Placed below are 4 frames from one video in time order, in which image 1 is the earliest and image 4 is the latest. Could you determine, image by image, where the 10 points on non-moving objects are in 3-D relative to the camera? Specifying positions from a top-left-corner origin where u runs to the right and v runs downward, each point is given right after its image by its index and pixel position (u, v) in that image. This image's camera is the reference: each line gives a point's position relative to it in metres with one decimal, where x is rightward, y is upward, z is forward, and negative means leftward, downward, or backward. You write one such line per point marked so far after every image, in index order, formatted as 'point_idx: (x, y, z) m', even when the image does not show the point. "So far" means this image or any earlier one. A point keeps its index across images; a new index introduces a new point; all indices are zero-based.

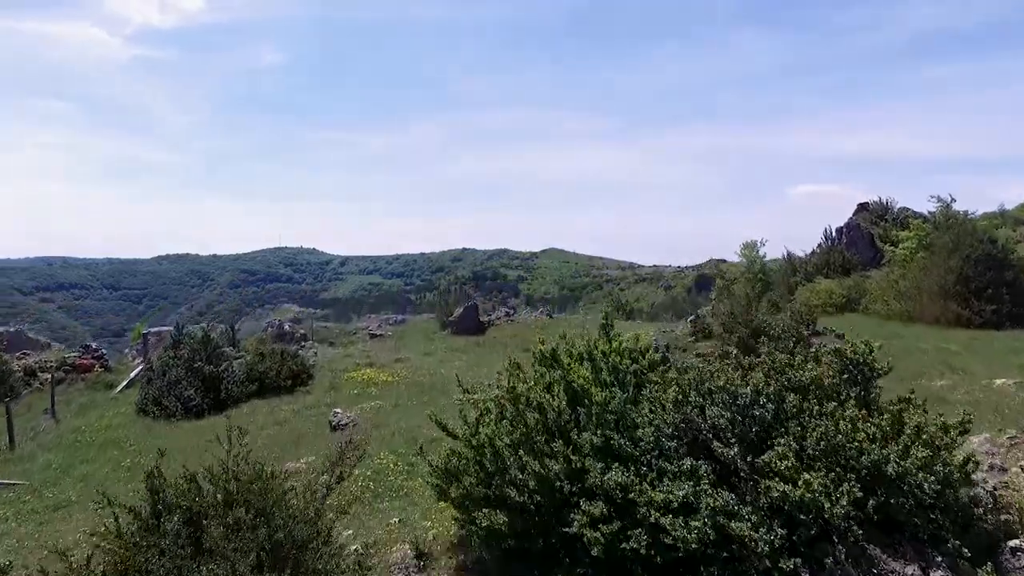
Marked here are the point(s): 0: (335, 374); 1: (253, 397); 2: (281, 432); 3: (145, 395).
0: (-4.1, -2.0, +16.7) m
1: (-5.5, -2.3, +15.2) m
2: (-4.0, -2.5, +12.4) m
3: (-7.7, -2.2, +14.9) m
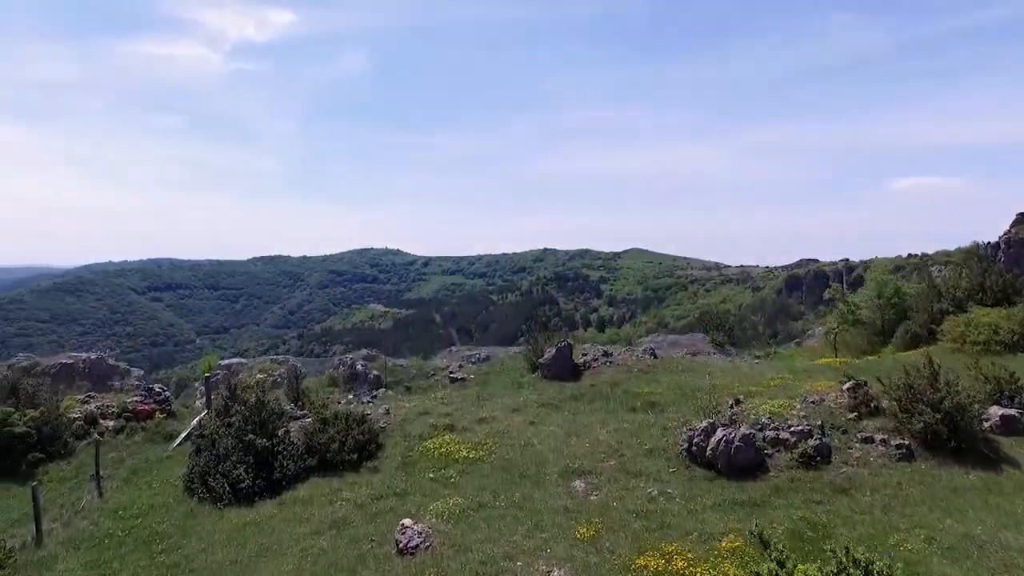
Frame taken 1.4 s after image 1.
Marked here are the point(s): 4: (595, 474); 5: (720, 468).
0: (-2.0, -3.1, +14.2) m
1: (-3.6, -3.4, +12.9) m
2: (-2.4, -3.5, +9.9) m
3: (-5.8, -3.3, +12.9) m
4: (+1.4, -3.0, +11.6) m
5: (+3.2, -2.7, +10.9) m
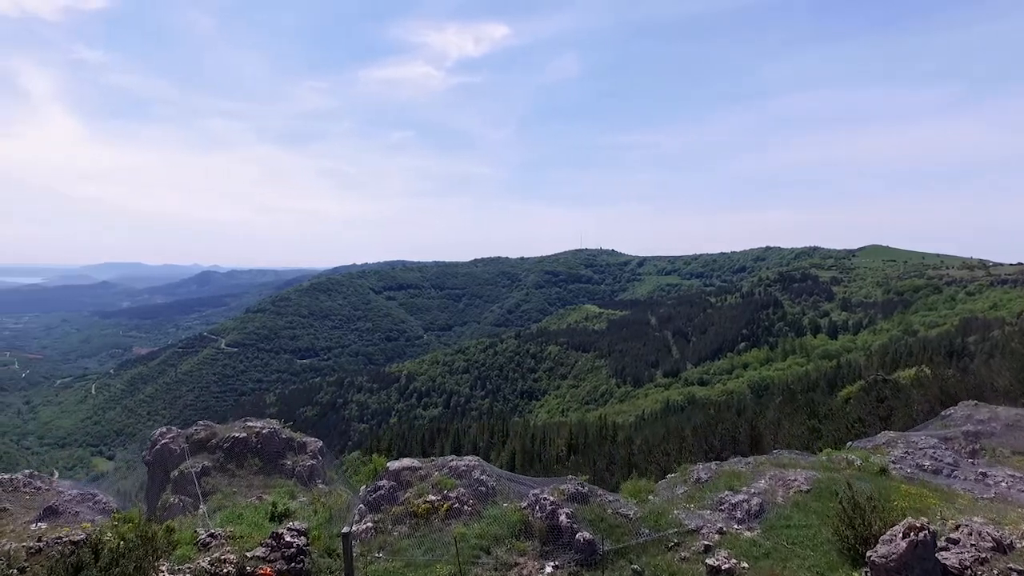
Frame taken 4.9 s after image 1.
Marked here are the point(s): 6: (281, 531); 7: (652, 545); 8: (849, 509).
0: (+1.4, -5.3, +6.8) m
1: (-0.5, -5.6, +6.0) m
2: (-0.3, -5.8, +2.8) m
3: (-2.6, -5.5, +6.6) m
4: (+3.8, -5.3, +3.3) m
5: (+5.4, -5.0, +2.1) m
6: (-4.7, -5.0, +14.7) m
7: (+2.6, -4.8, +13.2) m
8: (+5.9, -4.1, +12.6) m
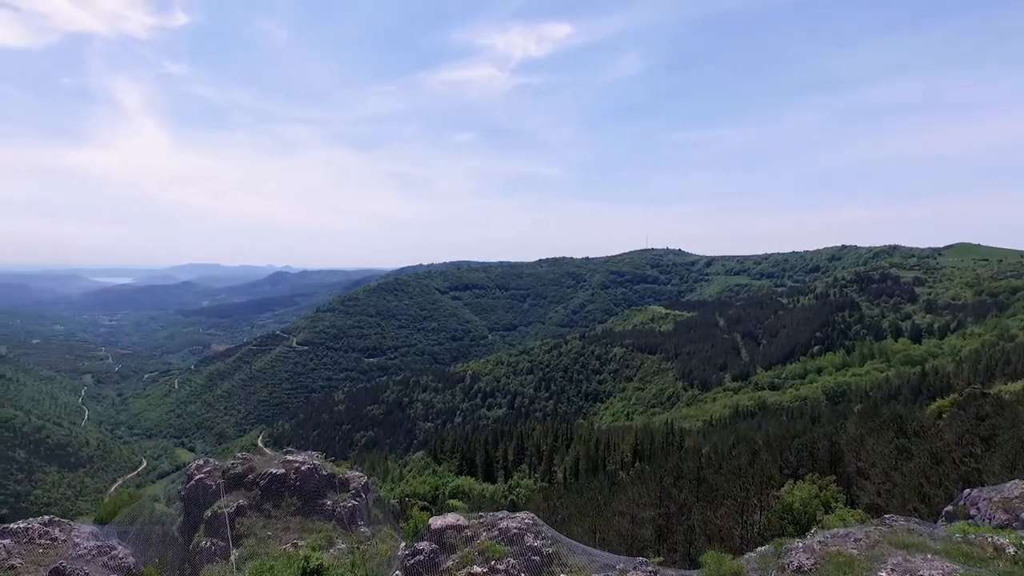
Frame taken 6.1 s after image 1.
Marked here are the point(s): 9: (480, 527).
0: (+1.6, -6.1, +4.1) m
1: (-0.3, -6.4, +3.4) m
2: (-0.4, -6.6, +0.2) m
3: (-2.4, -6.3, +4.2) m
4: (+3.8, -6.1, +0.4) m
5: (+5.2, -5.8, -1.0) m
6: (-3.7, -5.7, +12.5) m
7: (+3.5, -5.6, +10.3) m
8: (+6.7, -4.9, +9.4) m
9: (-0.7, -5.5, +16.6) m
